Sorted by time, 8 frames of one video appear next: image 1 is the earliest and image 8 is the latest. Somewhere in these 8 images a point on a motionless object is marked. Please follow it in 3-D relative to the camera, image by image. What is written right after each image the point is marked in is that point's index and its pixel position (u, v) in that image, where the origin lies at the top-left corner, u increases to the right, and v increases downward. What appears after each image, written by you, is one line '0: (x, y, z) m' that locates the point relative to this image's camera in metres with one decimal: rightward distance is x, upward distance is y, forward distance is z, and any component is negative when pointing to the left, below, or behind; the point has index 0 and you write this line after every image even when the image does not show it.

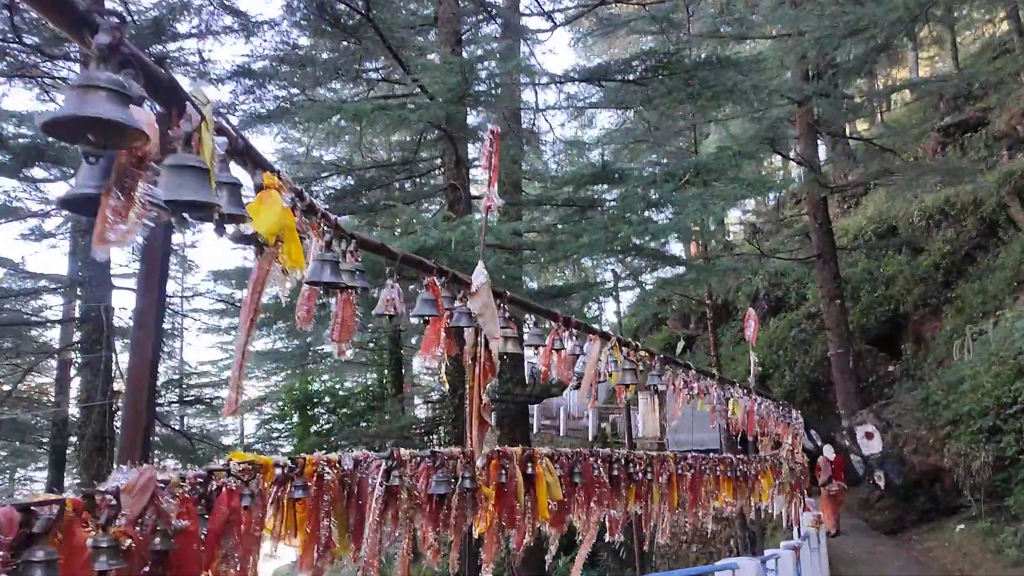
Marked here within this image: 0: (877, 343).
0: (+5.8, -0.9, +13.8) m
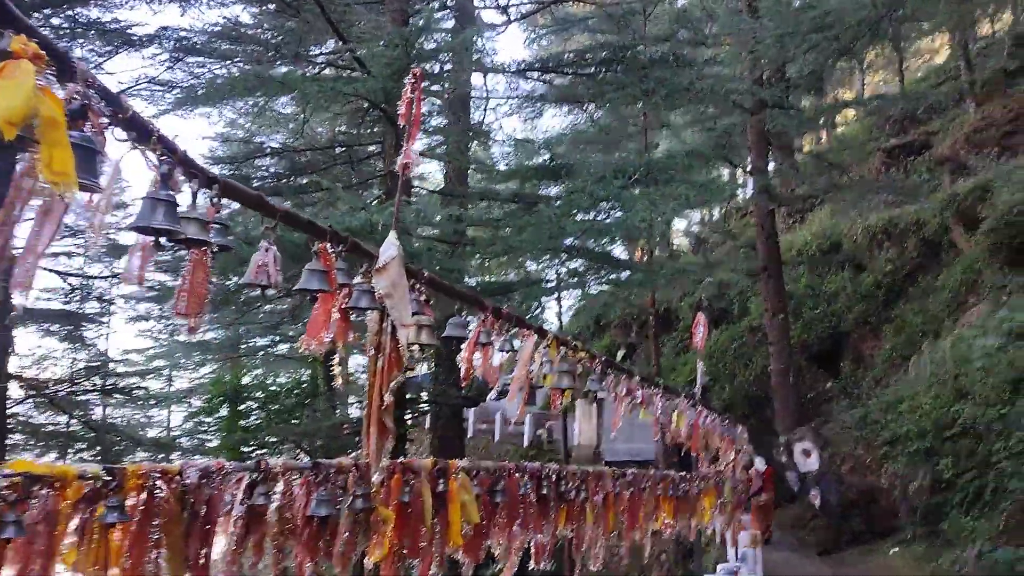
0: (+4.8, -1.1, +13.8) m
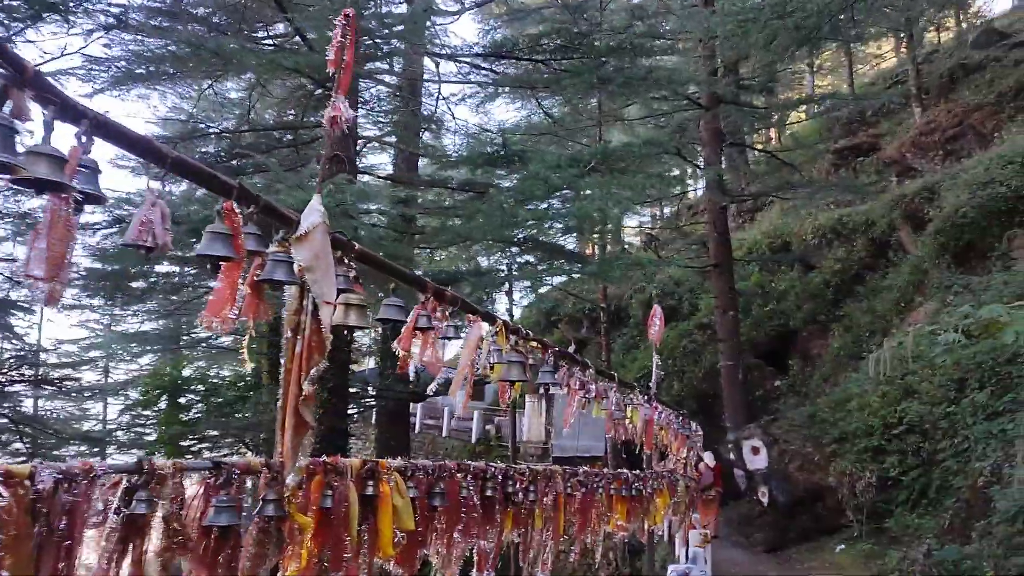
0: (+4.0, -1.1, +13.8) m
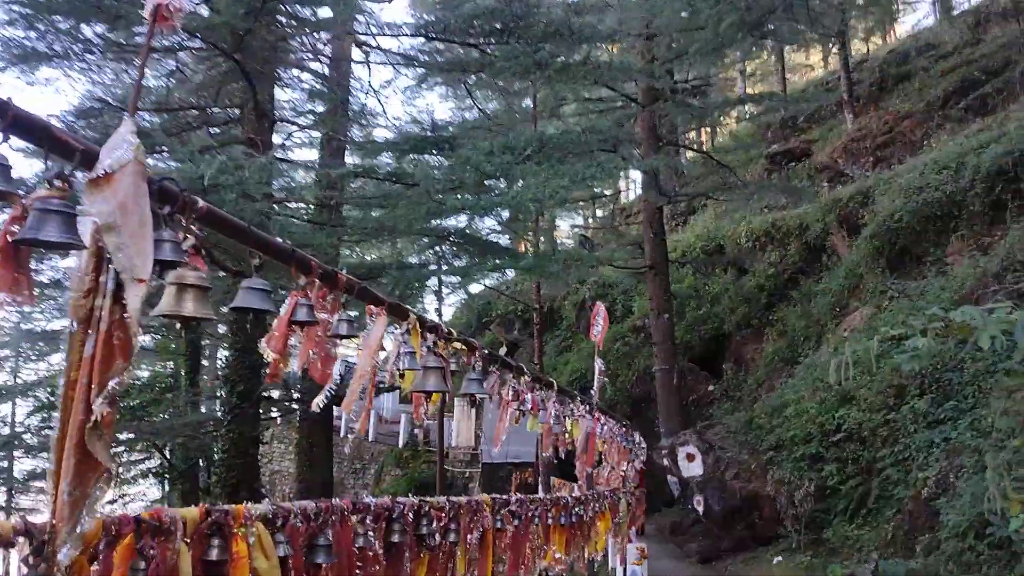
0: (+2.9, -1.1, +13.6) m
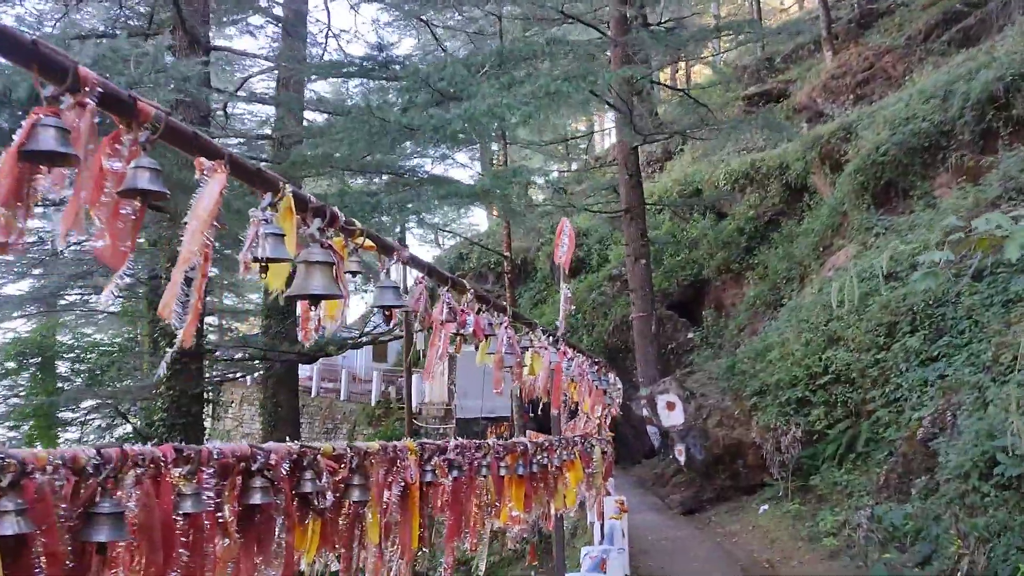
0: (+2.5, -0.3, +13.2) m
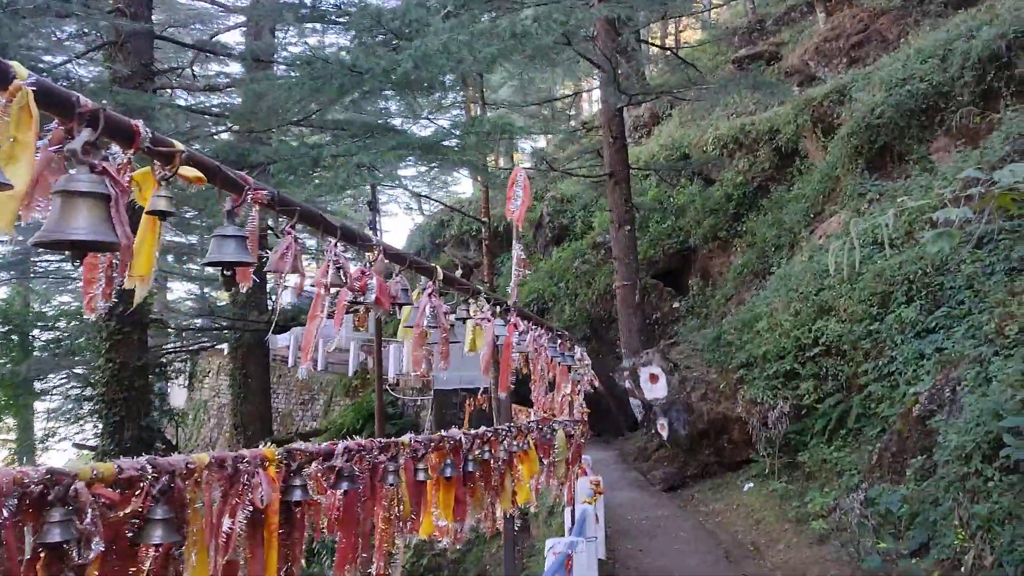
0: (+2.2, +0.2, +12.8) m
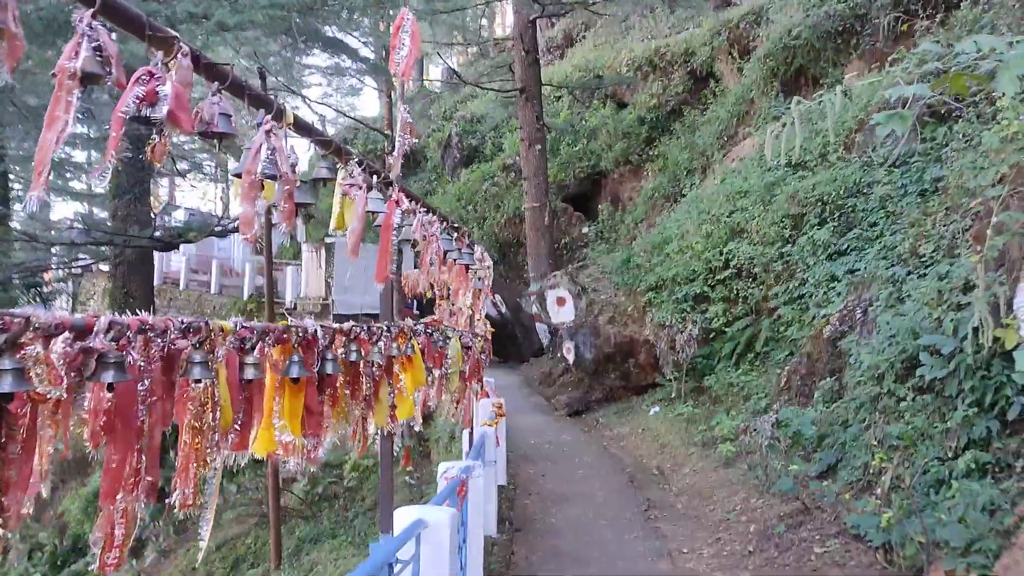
0: (+0.9, +1.2, +12.5) m
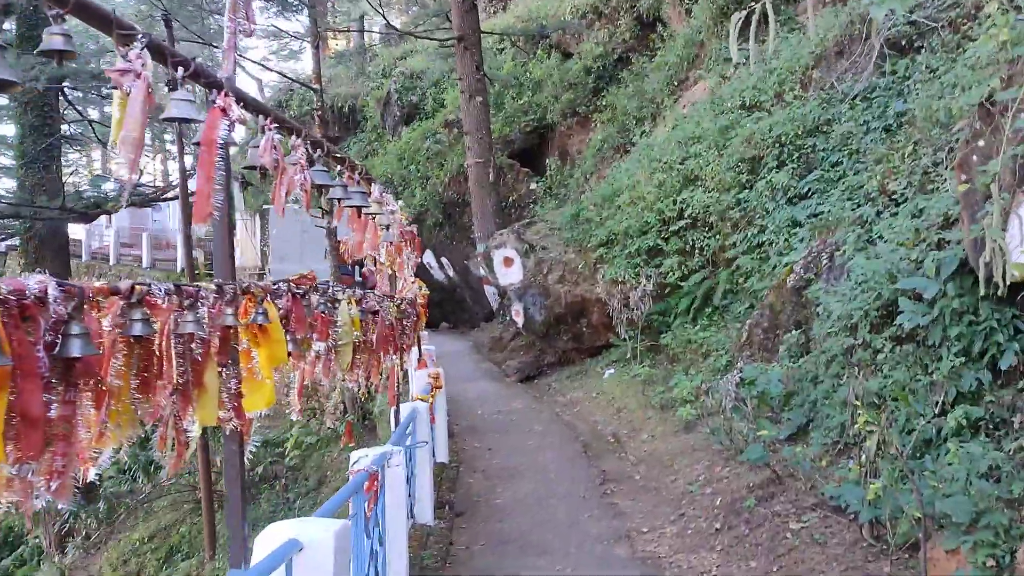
0: (+0.1, +1.8, +11.9) m
